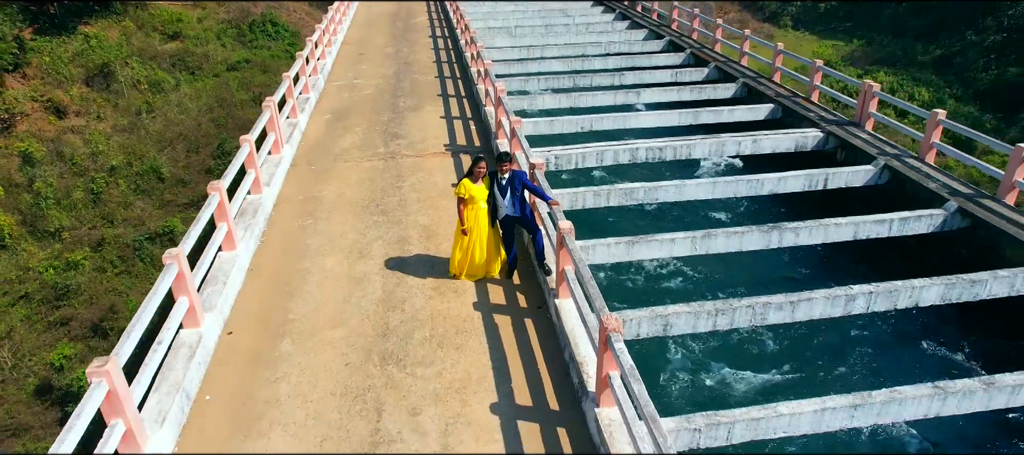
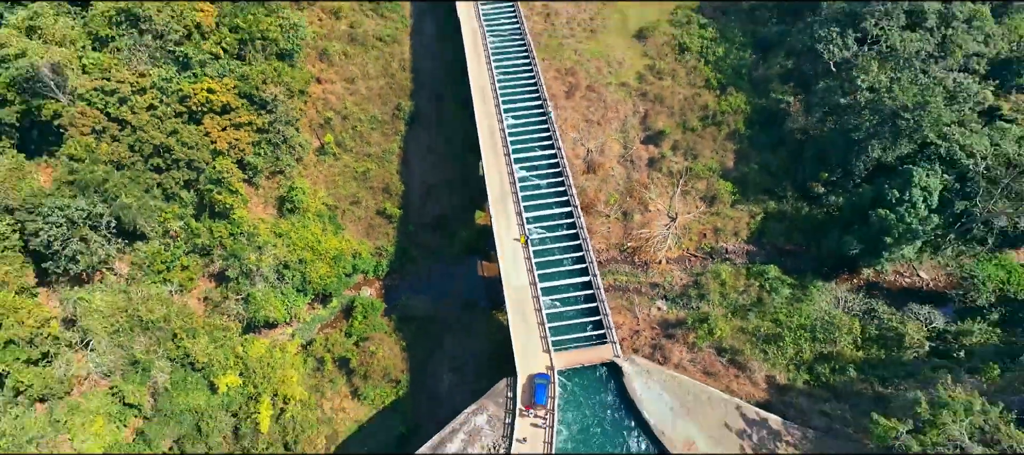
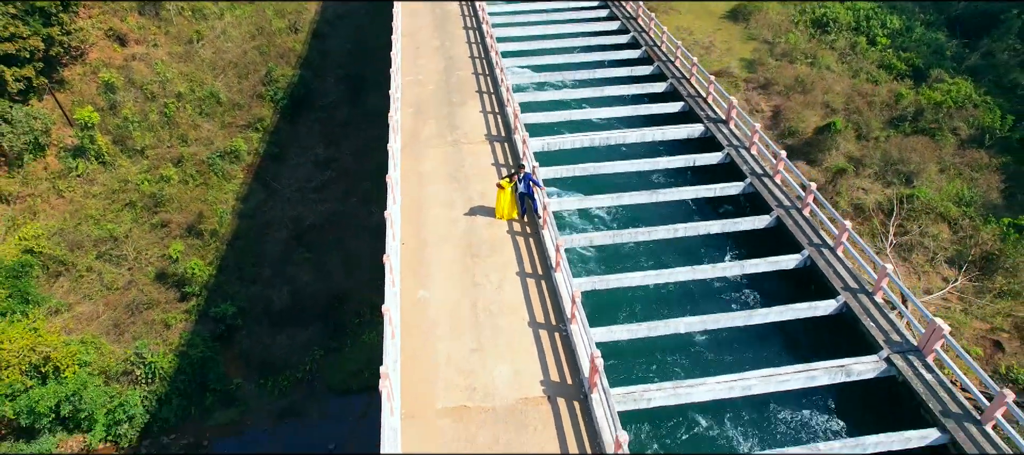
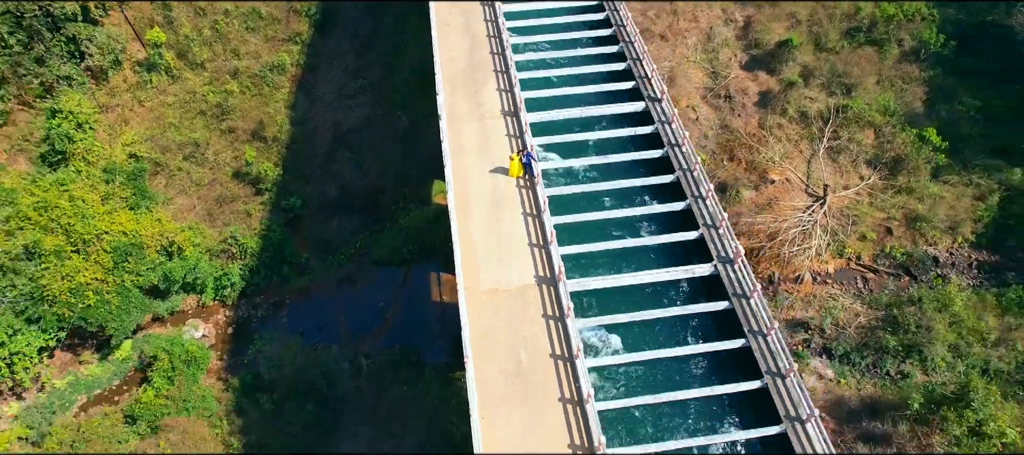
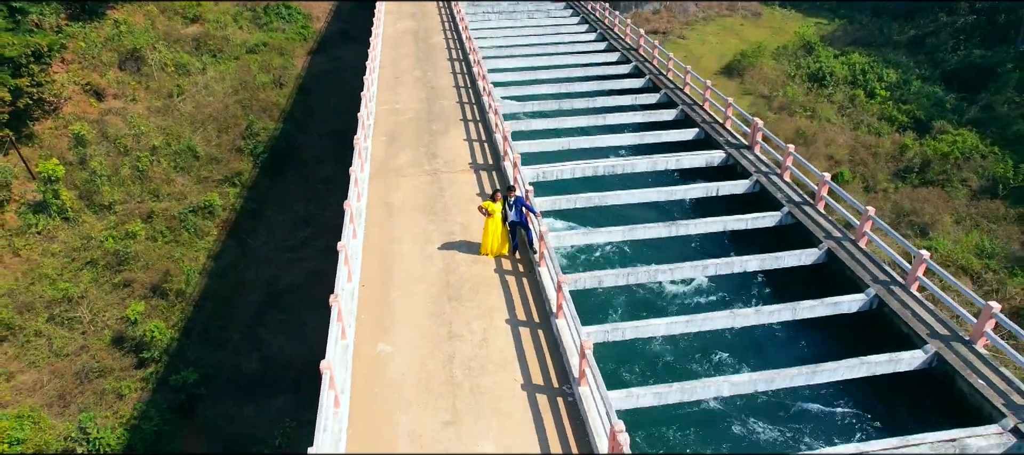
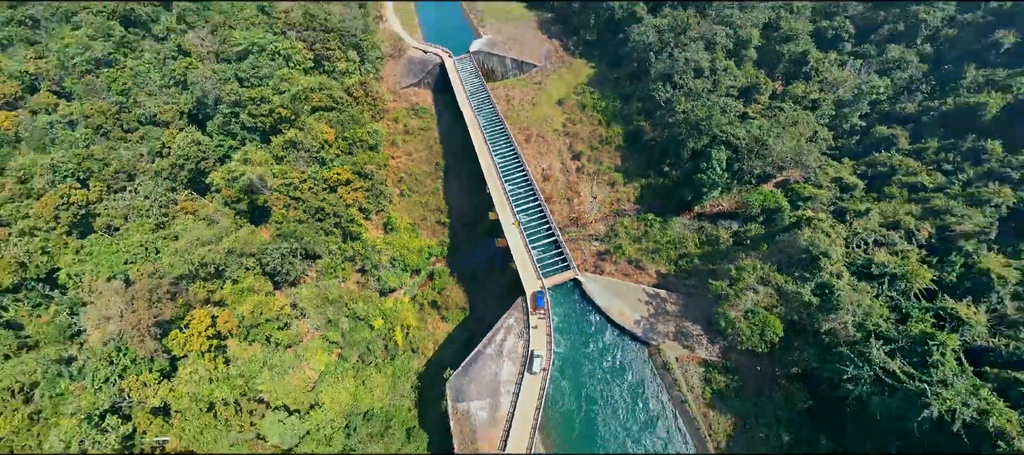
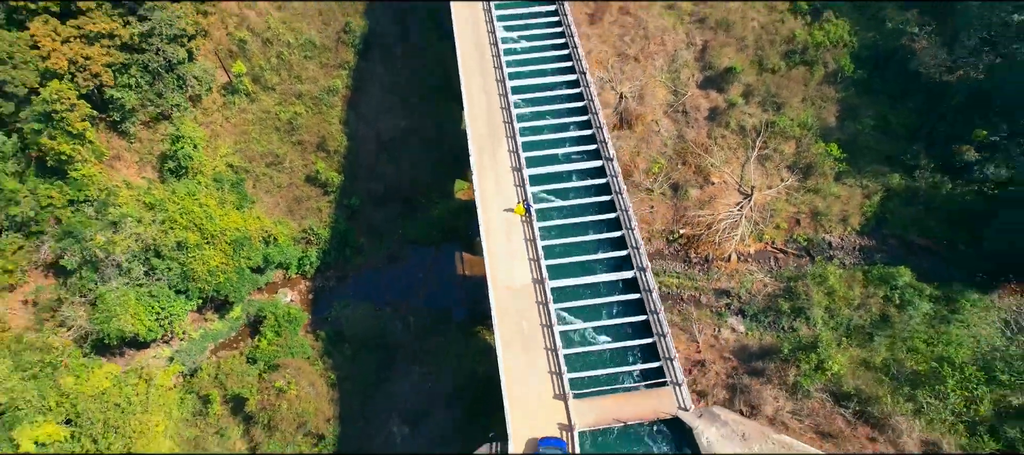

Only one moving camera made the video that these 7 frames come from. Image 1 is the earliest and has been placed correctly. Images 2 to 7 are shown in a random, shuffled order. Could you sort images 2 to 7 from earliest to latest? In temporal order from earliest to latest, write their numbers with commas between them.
5, 3, 4, 7, 2, 6
